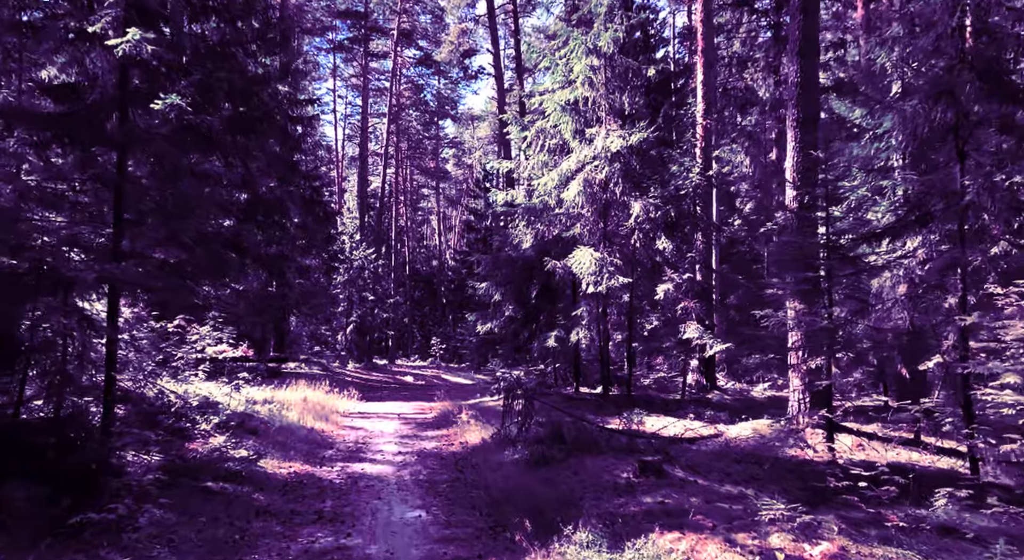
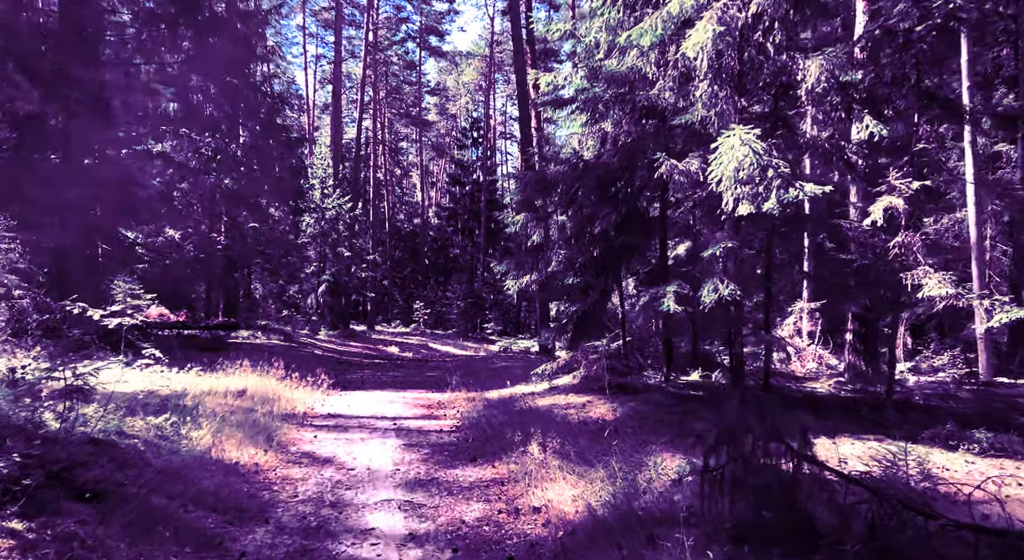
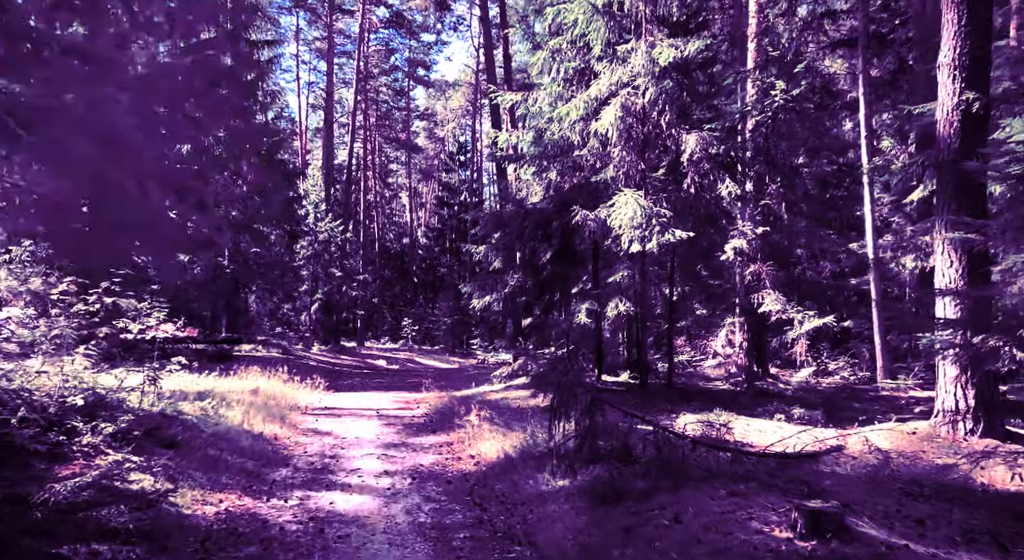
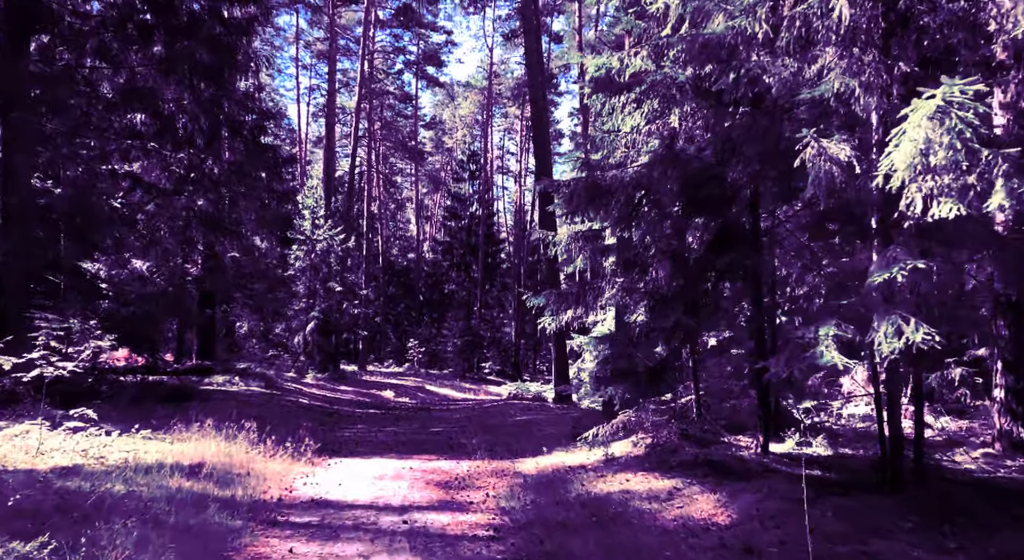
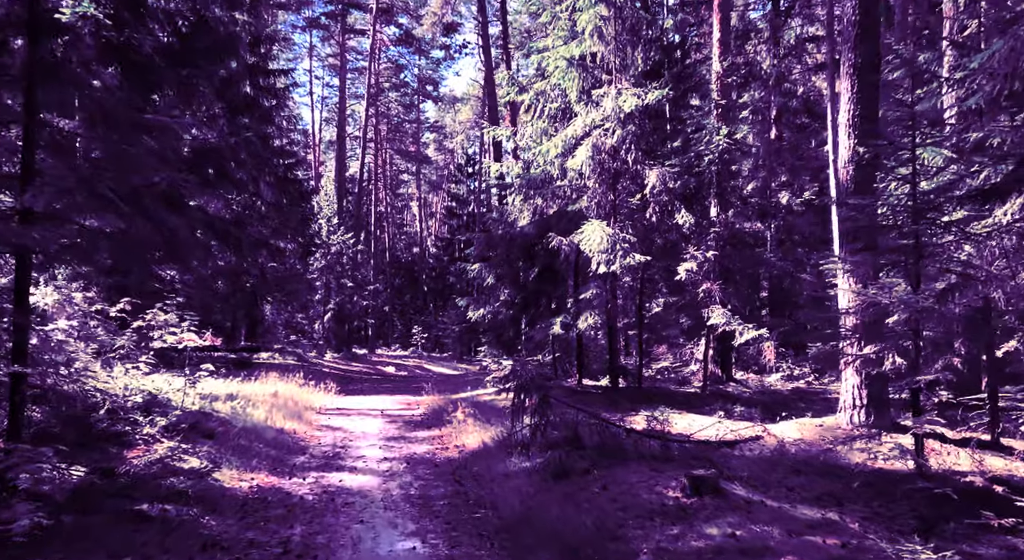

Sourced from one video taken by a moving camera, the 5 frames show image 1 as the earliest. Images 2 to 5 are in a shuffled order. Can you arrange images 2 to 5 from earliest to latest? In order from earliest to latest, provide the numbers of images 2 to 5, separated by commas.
5, 3, 2, 4
